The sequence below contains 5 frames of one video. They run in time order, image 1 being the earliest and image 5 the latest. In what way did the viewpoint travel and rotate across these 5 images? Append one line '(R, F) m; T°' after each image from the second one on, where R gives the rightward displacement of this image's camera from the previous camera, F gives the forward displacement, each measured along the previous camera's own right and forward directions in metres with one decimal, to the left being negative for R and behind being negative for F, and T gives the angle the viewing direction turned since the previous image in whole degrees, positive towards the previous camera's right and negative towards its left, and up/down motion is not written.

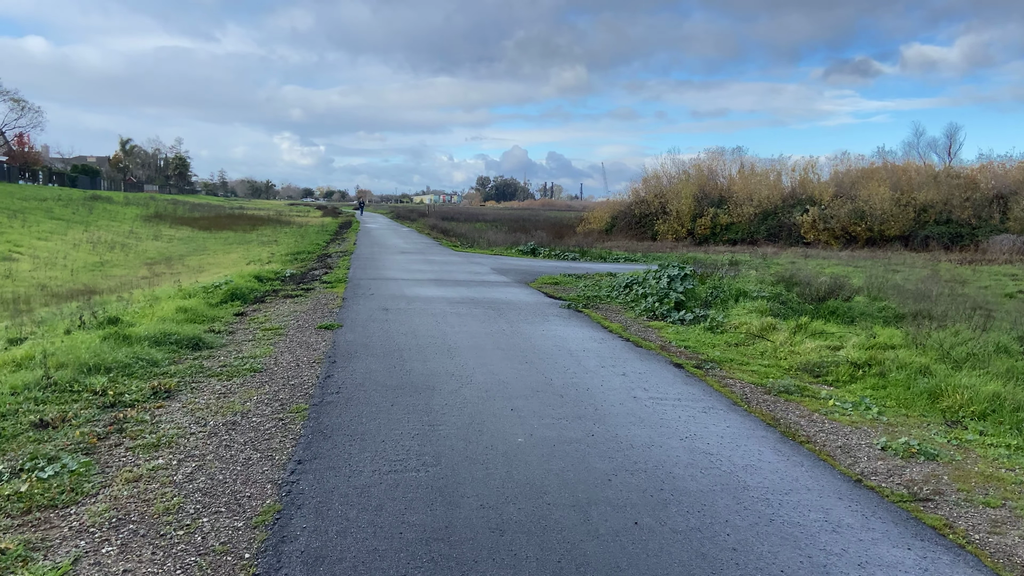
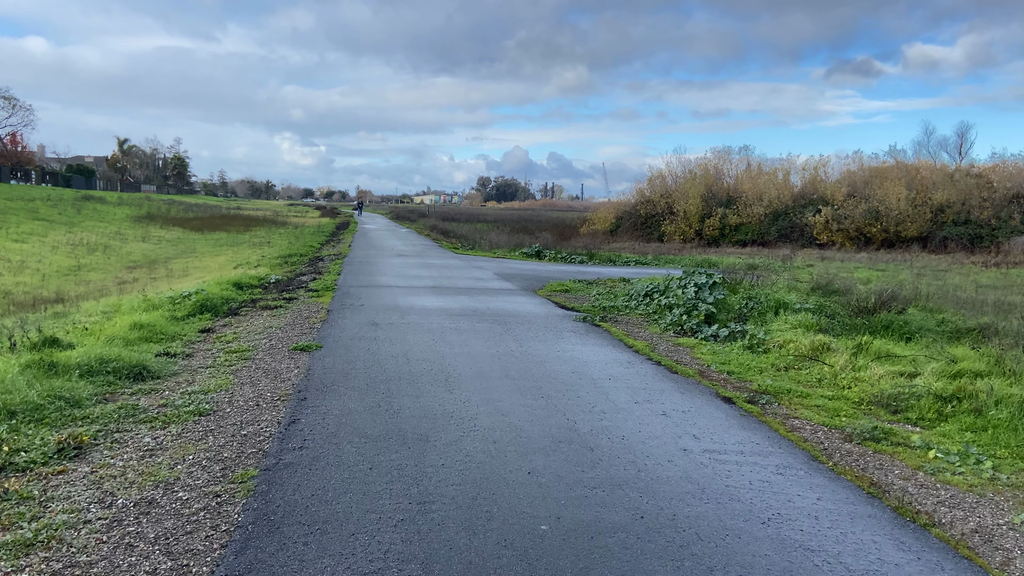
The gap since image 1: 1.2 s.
(-0.1, +1.4) m; 0°
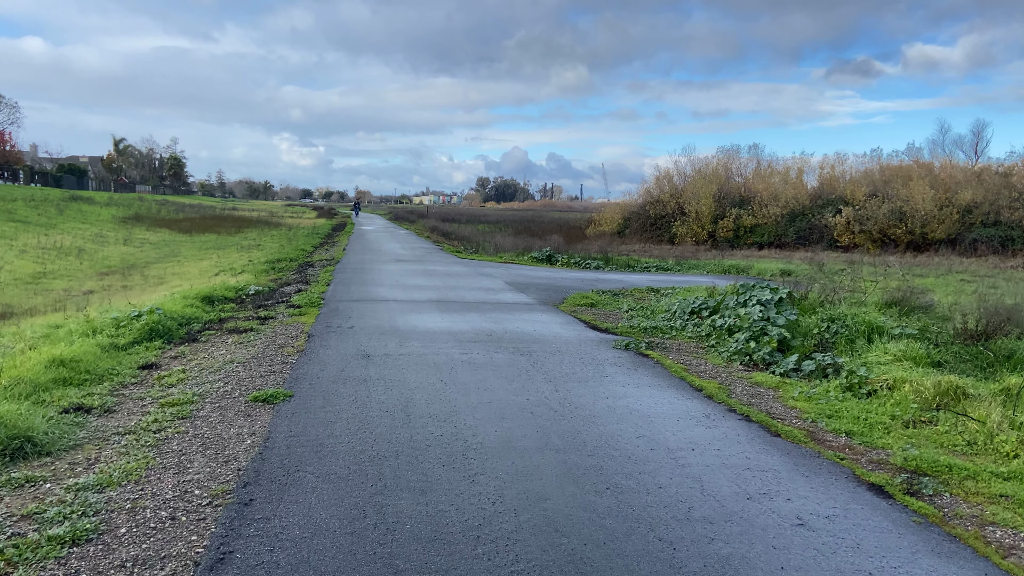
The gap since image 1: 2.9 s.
(-0.3, +2.0) m; 0°
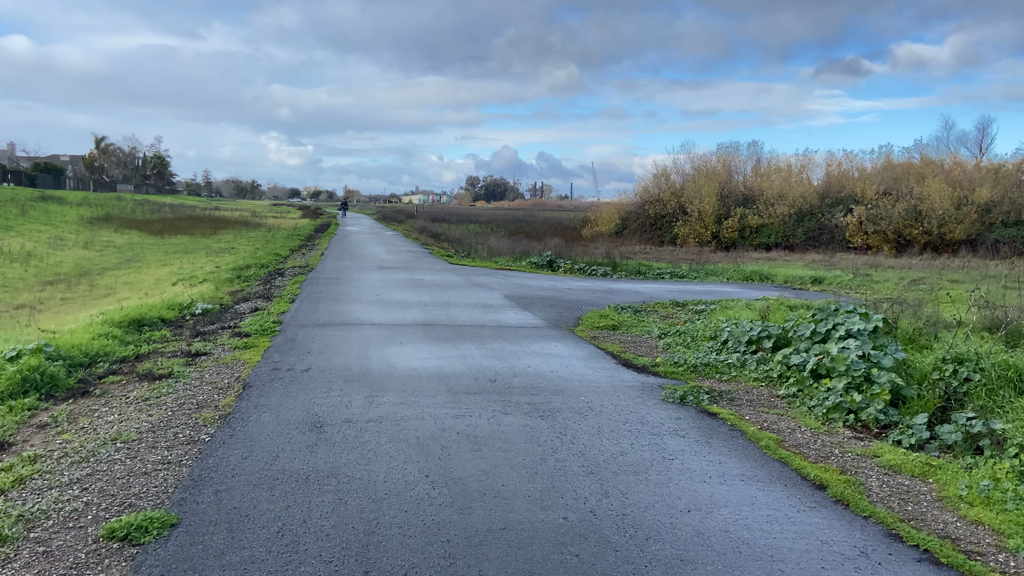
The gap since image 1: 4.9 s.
(-0.2, +2.2) m; +1°
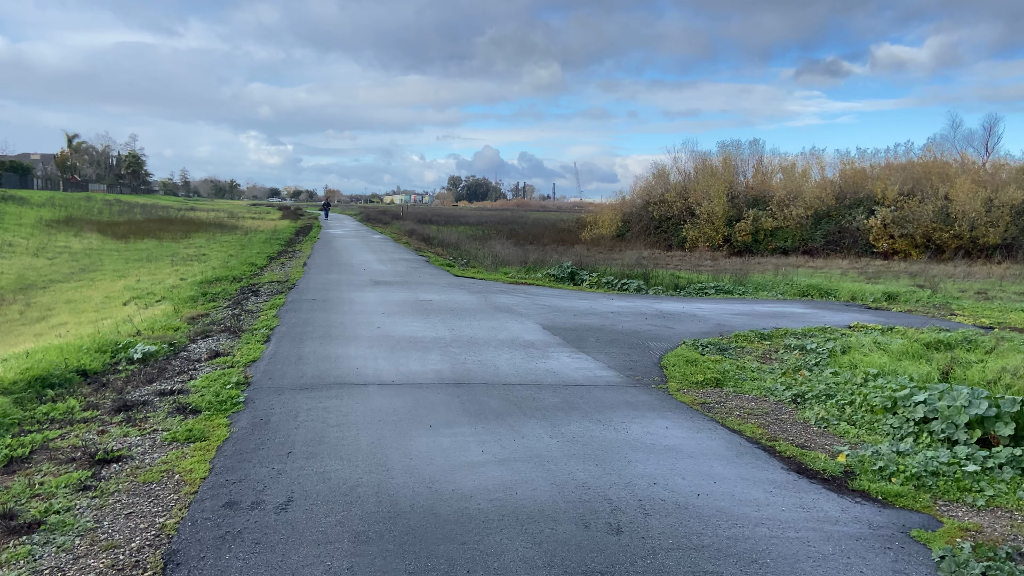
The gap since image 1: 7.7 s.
(-0.7, +2.8) m; +1°
